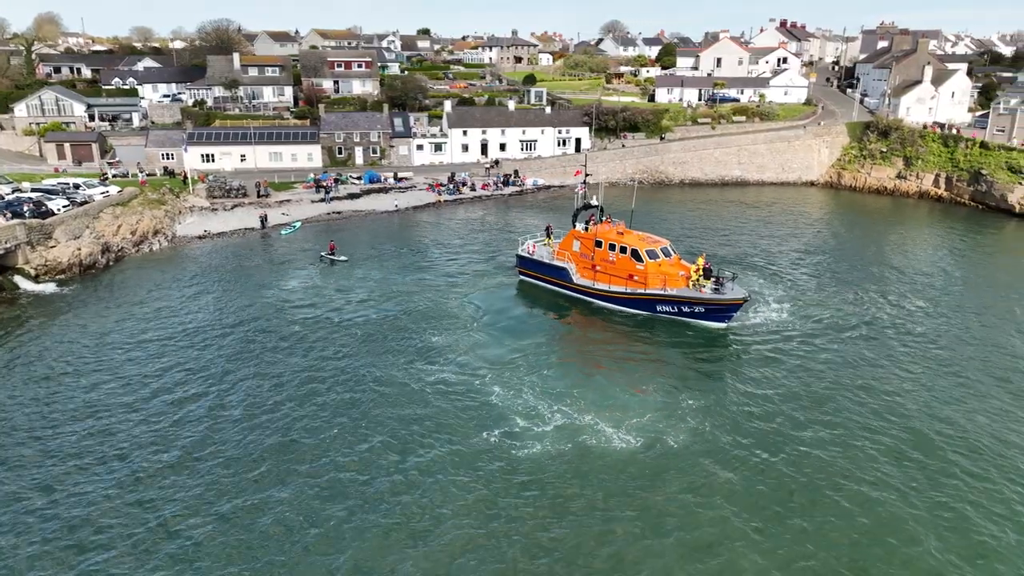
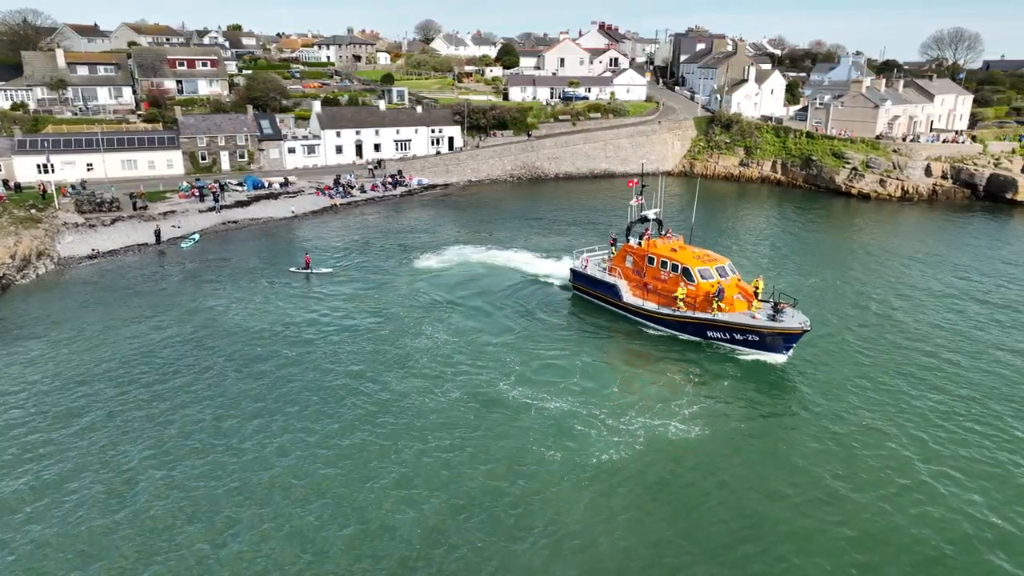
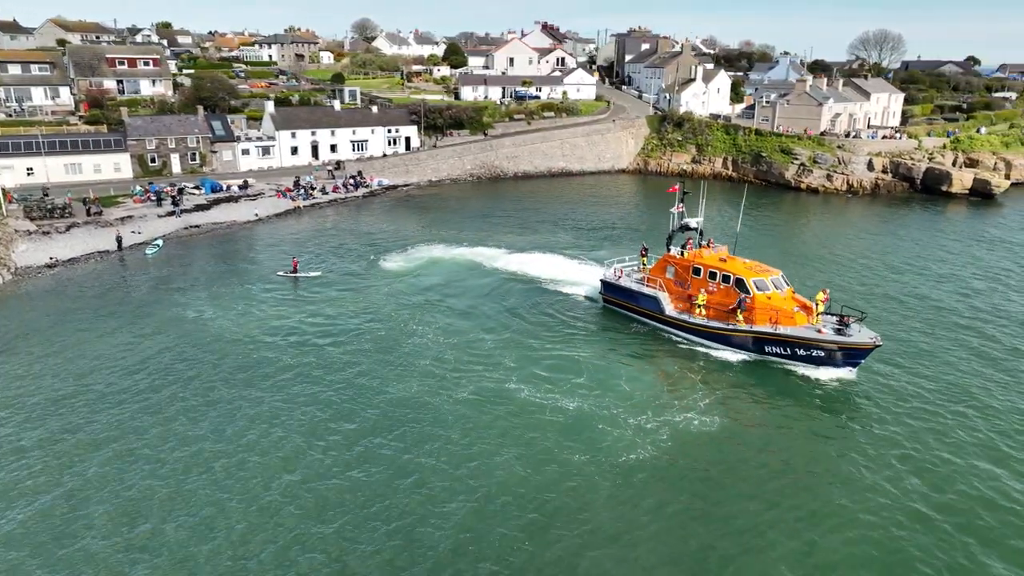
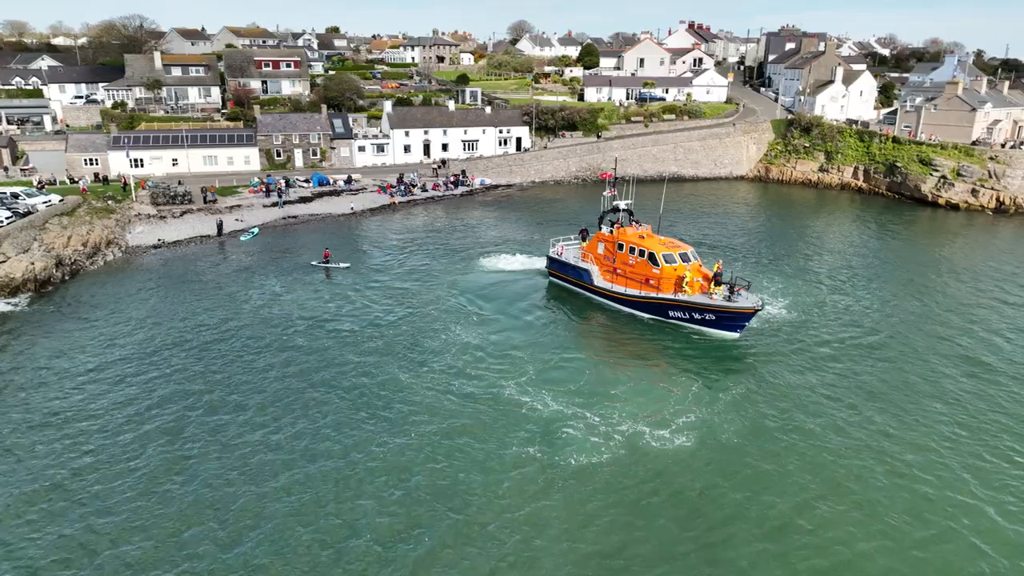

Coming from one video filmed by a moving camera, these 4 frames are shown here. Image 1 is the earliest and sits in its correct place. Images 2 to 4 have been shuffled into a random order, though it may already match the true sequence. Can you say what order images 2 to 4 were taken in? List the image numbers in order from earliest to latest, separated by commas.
4, 2, 3
